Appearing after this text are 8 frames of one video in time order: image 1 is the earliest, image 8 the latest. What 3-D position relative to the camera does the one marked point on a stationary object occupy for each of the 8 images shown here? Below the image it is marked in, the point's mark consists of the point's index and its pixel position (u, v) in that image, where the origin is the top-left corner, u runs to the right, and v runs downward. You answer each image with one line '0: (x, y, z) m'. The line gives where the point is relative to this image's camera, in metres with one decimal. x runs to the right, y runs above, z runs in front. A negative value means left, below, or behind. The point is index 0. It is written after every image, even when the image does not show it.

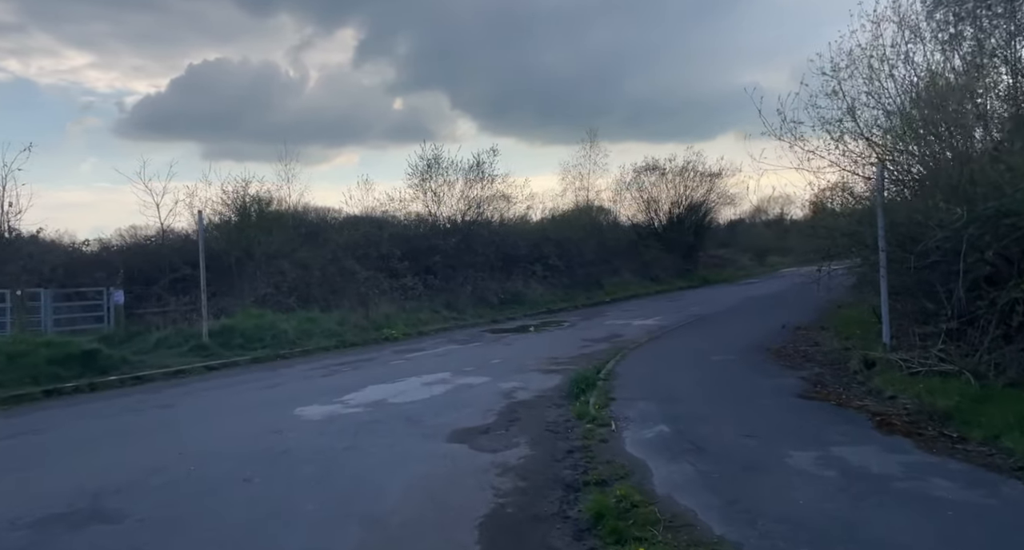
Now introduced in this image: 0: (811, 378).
0: (+4.4, -1.5, +11.4) m
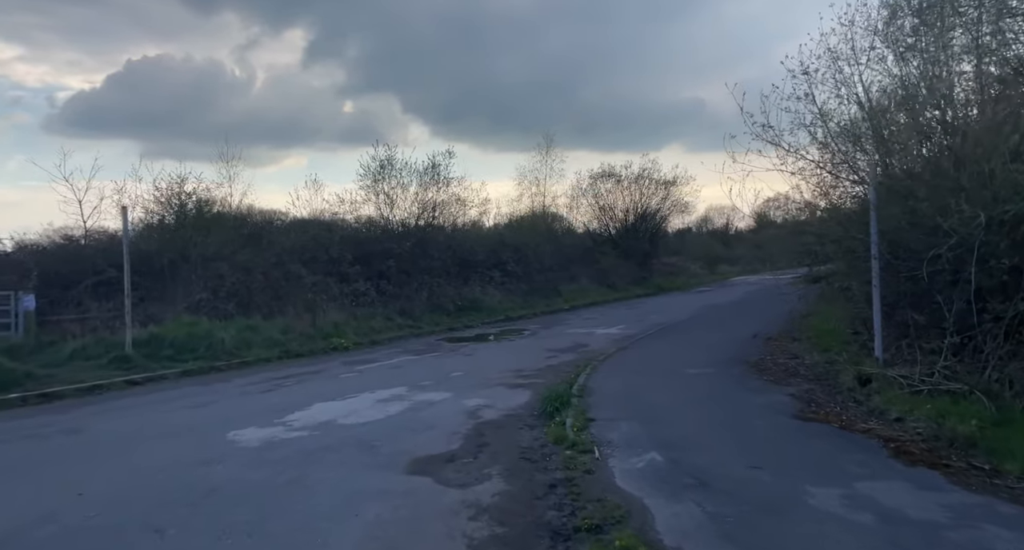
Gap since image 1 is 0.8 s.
0: (+4.0, -1.6, +10.5) m
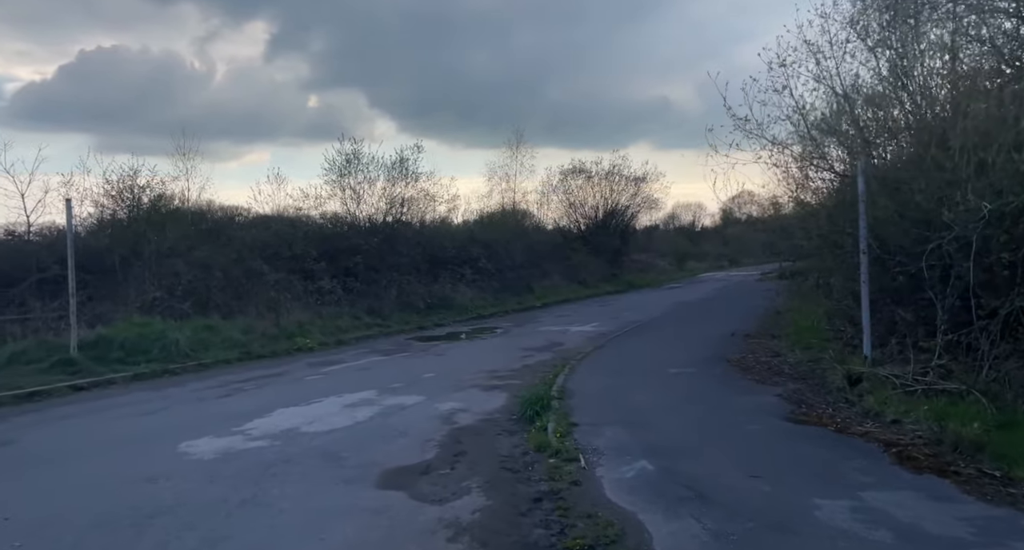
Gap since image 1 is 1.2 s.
0: (+3.6, -1.6, +10.1) m
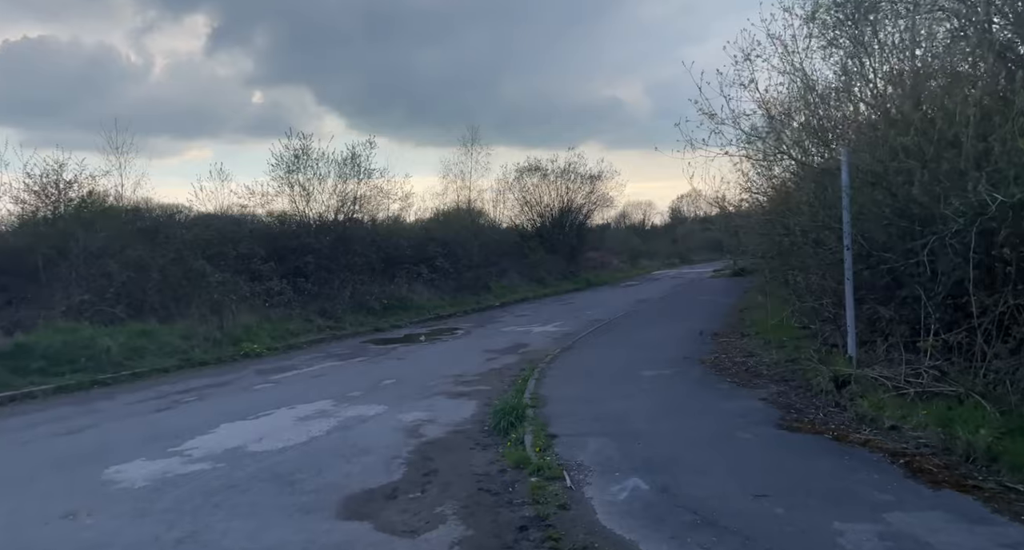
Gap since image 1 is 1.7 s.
0: (+3.3, -1.6, +9.5) m
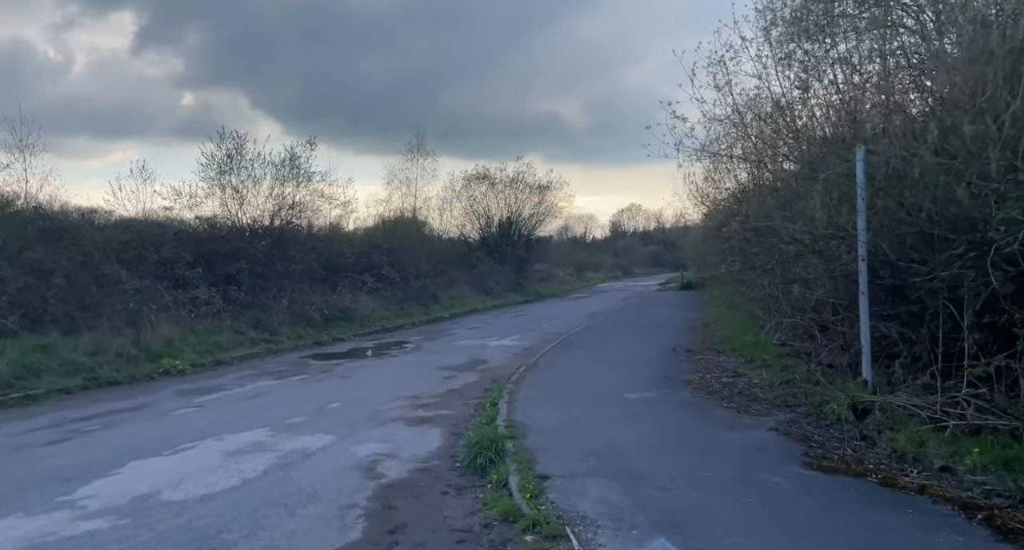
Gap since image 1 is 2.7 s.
0: (+3.0, -1.7, +8.3) m
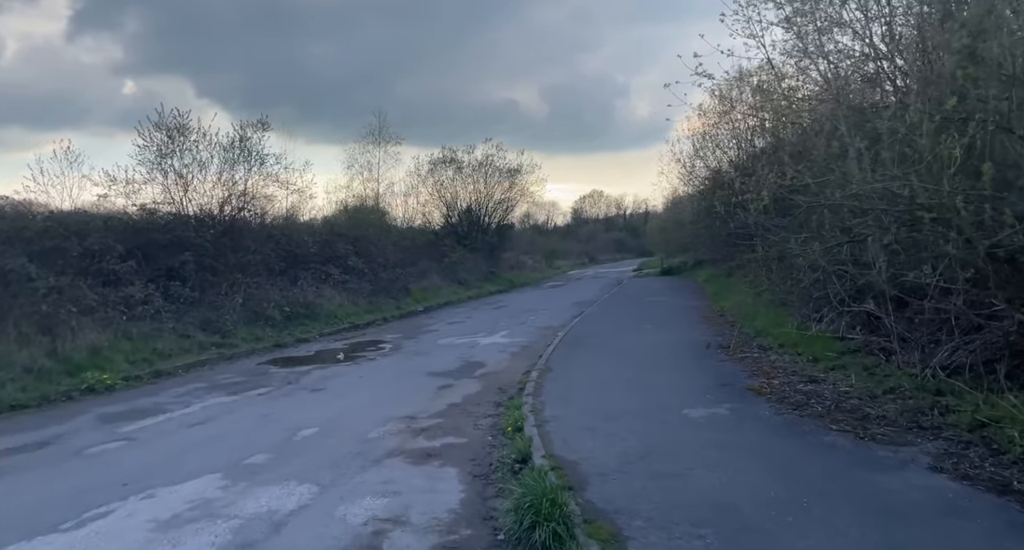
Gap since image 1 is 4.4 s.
0: (+3.5, -1.5, +6.0) m
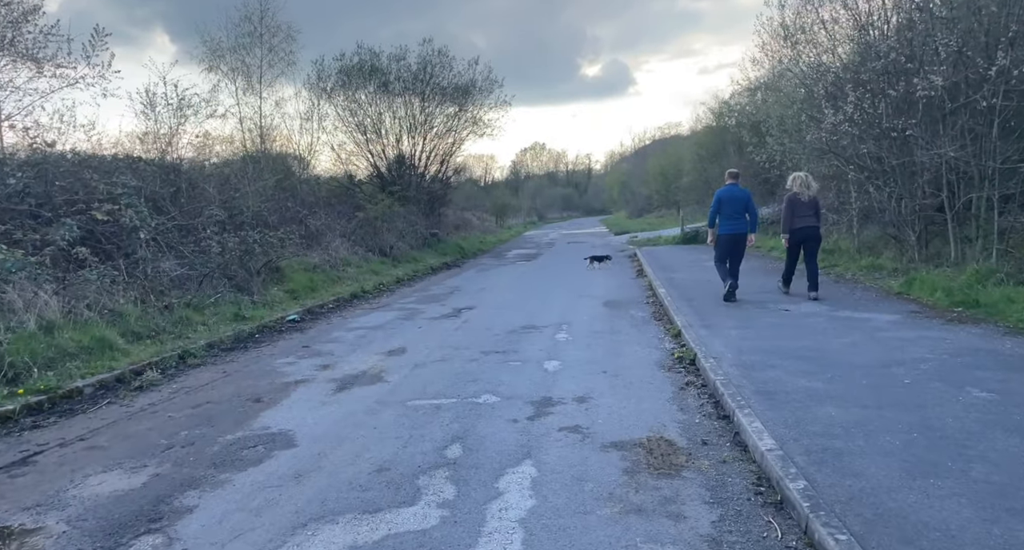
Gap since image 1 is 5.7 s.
0: (+4.9, -2.2, -6.8) m
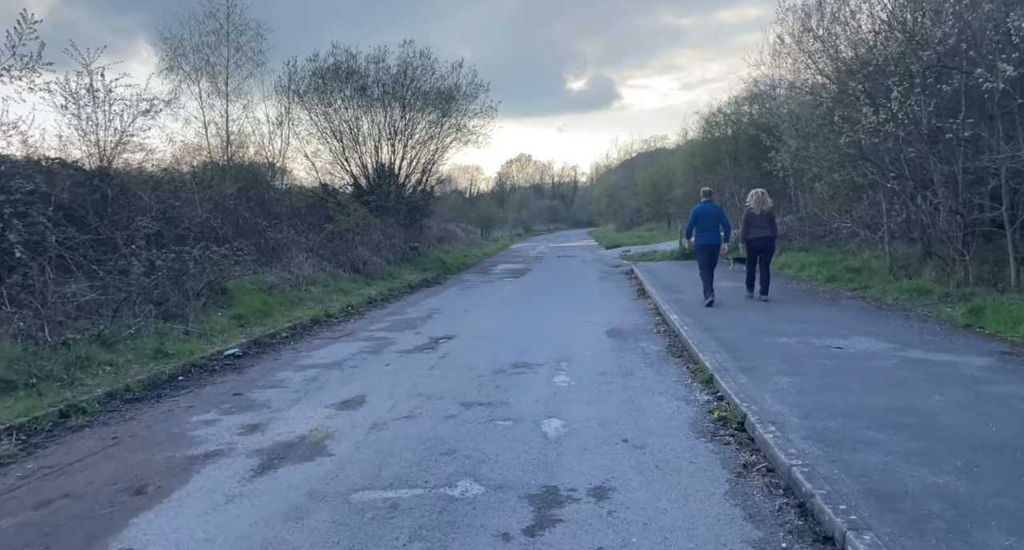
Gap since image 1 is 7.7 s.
0: (+5.1, -2.2, -8.8) m
